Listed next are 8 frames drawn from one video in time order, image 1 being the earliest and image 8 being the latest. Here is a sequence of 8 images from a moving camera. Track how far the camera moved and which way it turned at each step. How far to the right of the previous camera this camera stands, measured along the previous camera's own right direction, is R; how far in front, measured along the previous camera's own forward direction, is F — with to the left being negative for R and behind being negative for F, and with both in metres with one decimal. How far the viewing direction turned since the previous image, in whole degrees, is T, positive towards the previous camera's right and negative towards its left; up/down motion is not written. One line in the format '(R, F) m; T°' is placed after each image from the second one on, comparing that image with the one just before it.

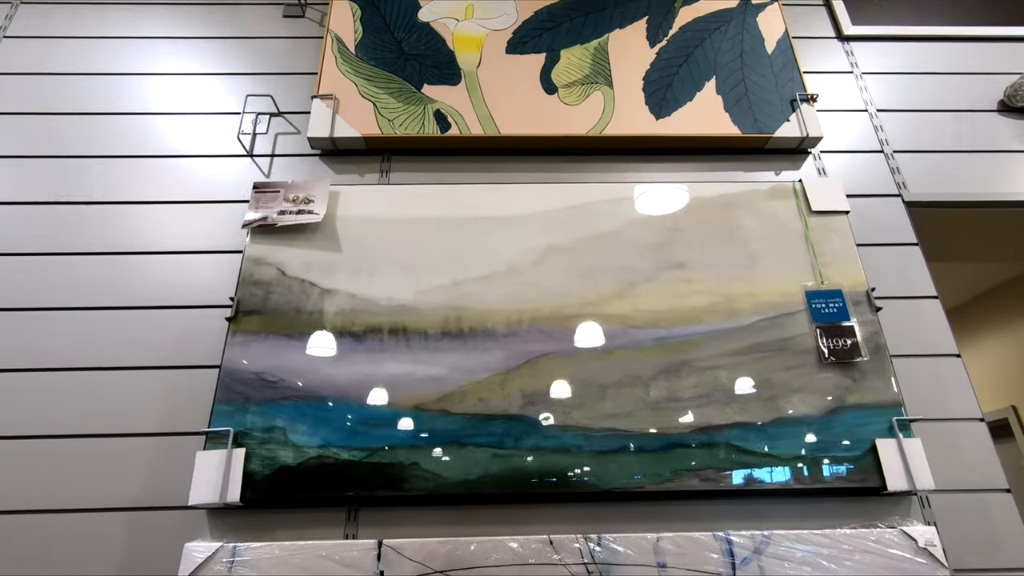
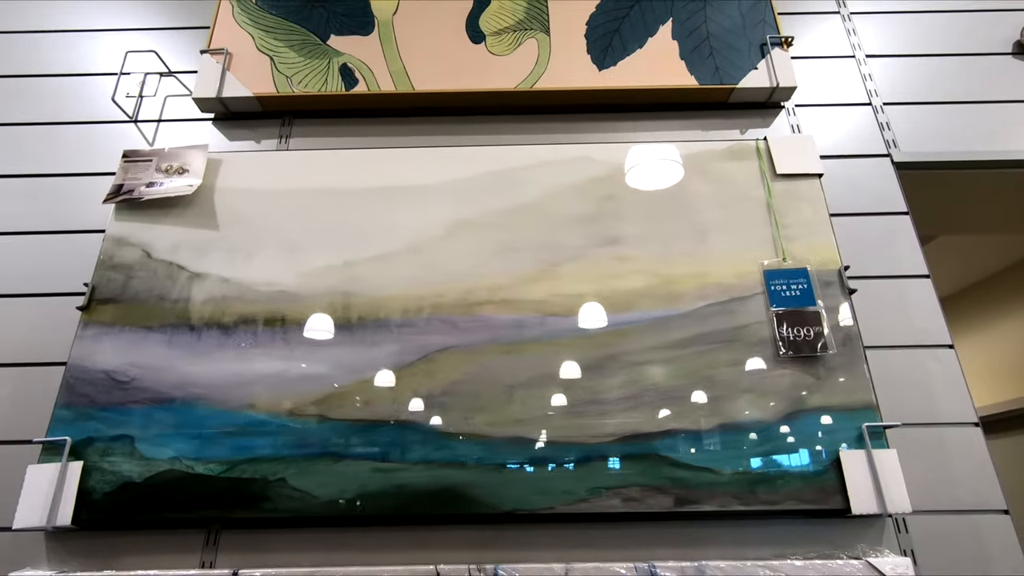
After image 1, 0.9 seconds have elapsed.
(+0.3, +0.3) m; -2°
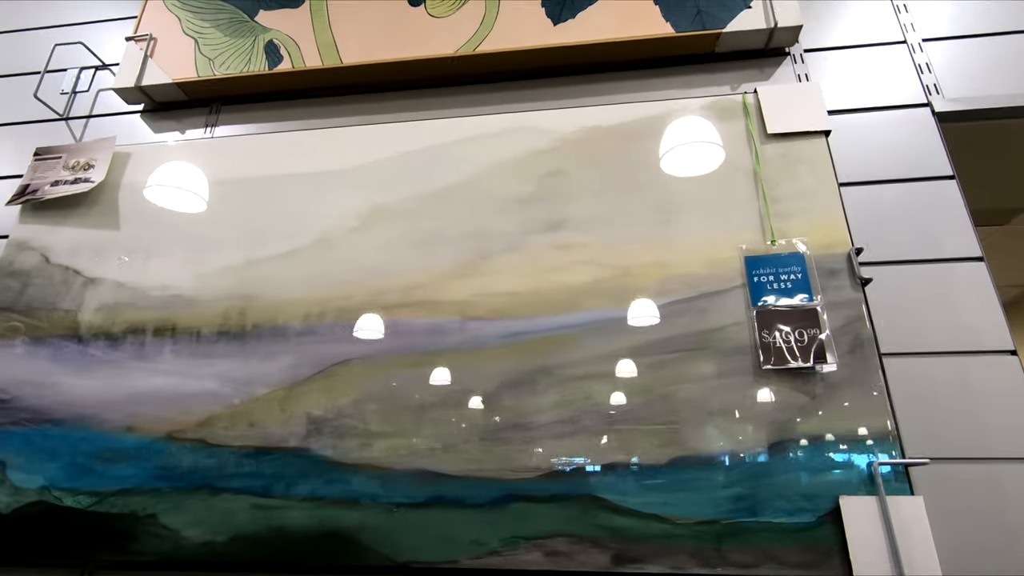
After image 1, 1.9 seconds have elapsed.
(+0.3, +0.3) m; -7°
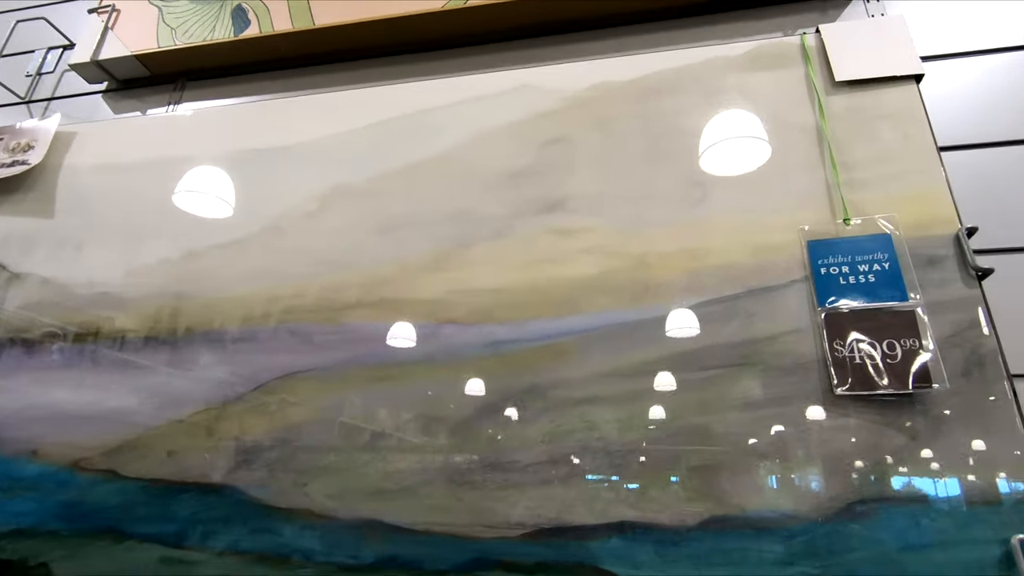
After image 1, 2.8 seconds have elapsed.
(+0.1, +0.3) m; -4°
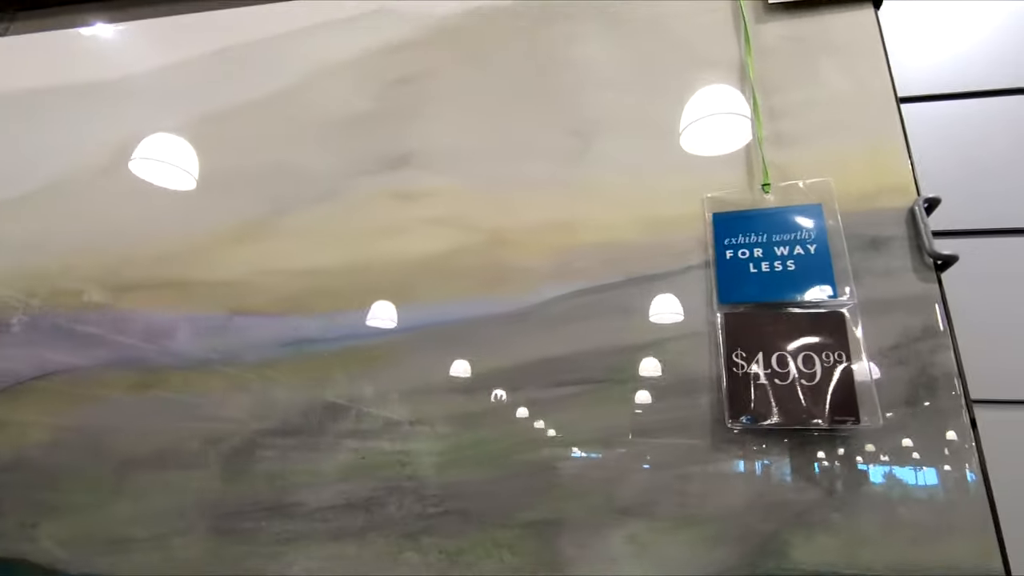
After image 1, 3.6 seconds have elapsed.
(+0.2, +0.2) m; +1°
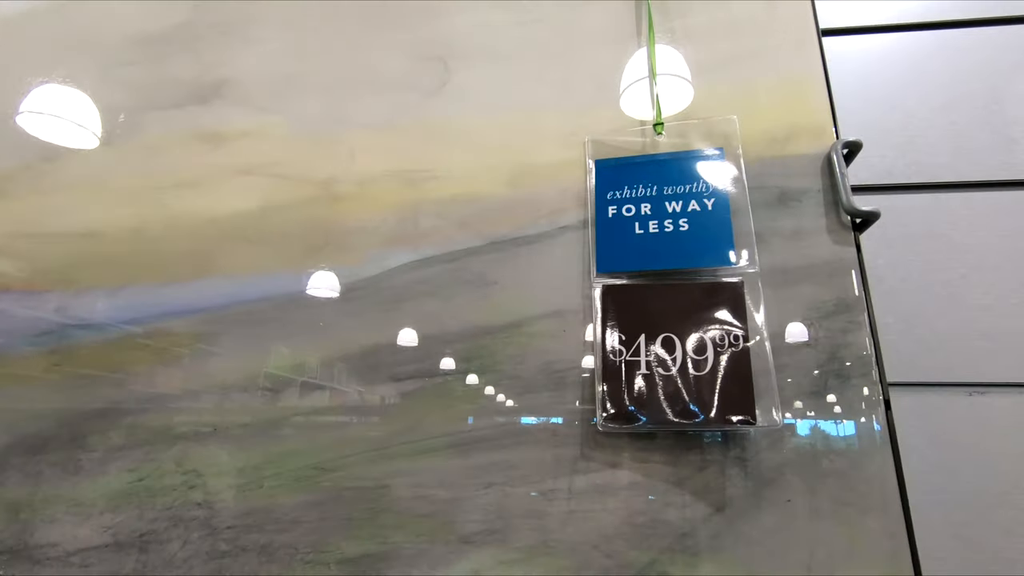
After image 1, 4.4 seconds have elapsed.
(+0.1, +0.1) m; +5°
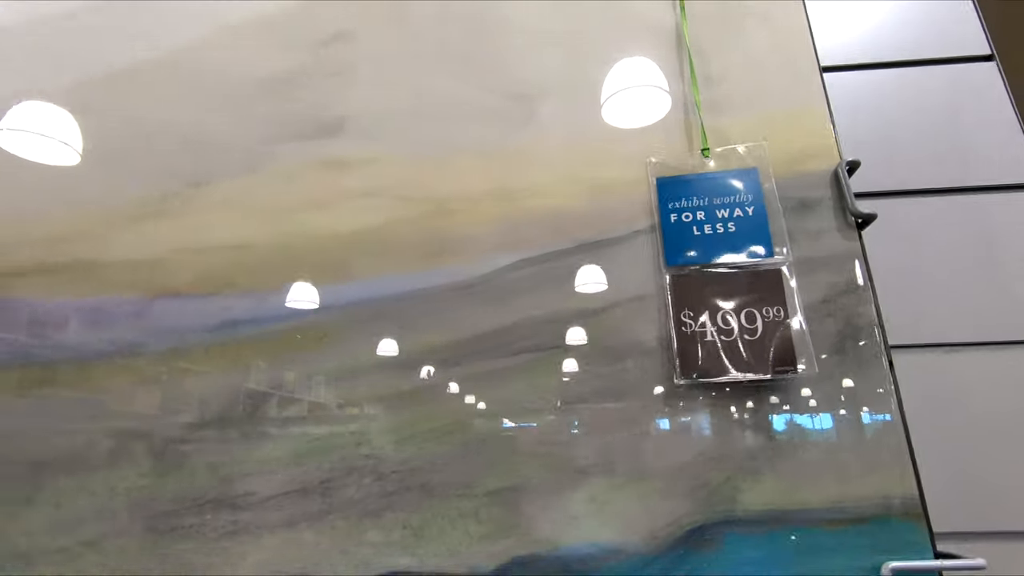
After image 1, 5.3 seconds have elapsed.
(-0.1, -0.1) m; +3°
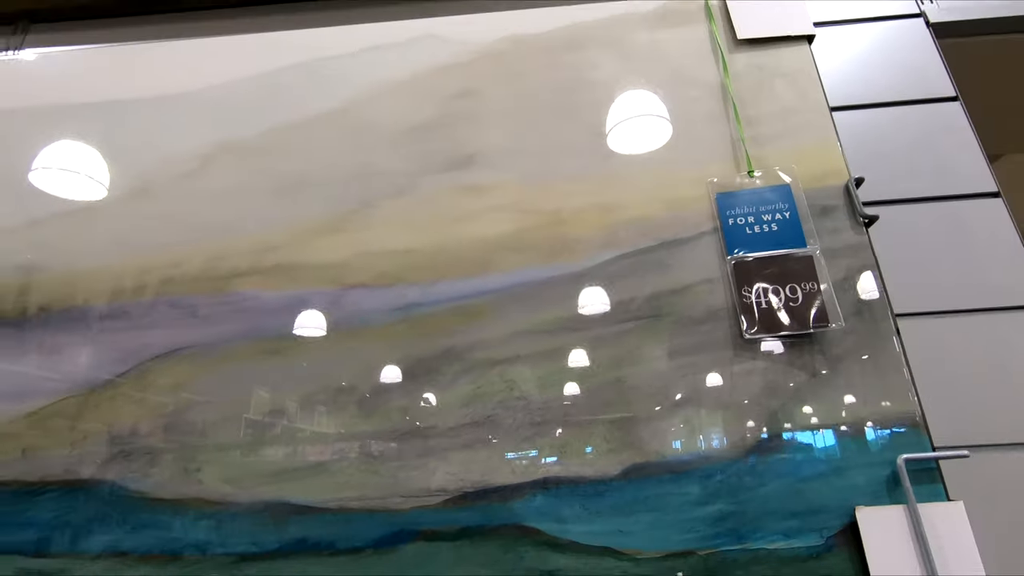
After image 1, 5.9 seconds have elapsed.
(-0.2, -0.2) m; +1°
